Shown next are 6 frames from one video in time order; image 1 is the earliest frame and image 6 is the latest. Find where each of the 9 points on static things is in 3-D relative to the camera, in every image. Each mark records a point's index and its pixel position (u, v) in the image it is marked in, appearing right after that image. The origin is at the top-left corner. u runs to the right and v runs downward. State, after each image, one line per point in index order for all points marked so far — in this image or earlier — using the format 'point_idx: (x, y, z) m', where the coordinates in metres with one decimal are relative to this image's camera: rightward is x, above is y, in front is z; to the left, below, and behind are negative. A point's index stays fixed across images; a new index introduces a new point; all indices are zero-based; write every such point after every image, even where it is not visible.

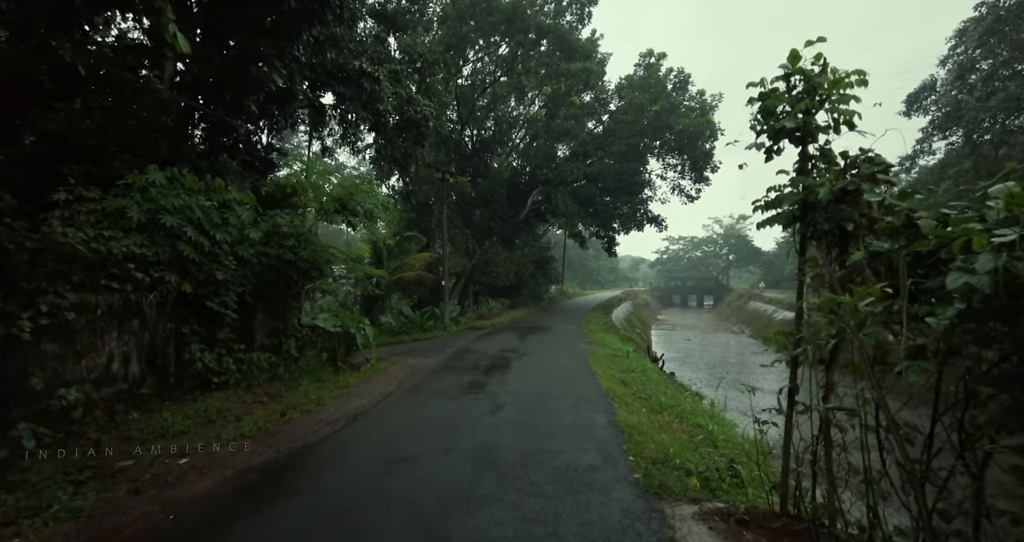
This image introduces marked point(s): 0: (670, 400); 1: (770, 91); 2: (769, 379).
0: (+2.0, -1.6, +5.8) m
1: (+1.4, +1.0, +2.6) m
2: (+10.5, -4.5, +19.5) m
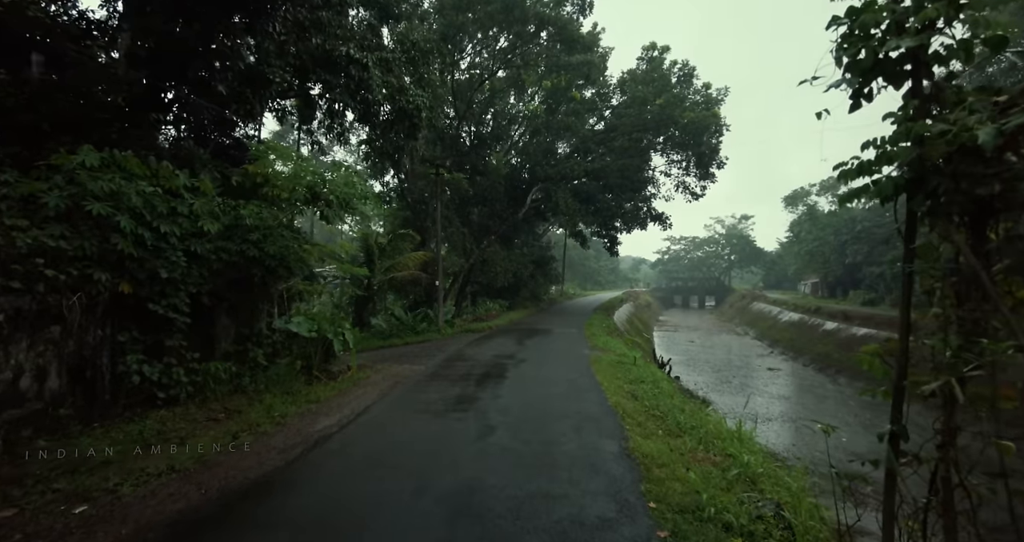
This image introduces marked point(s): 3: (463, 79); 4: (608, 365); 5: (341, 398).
0: (+1.9, -1.6, +5.0) m
1: (+1.3, +1.0, +1.8) m
2: (+10.4, -4.5, +18.7) m
3: (-2.0, +8.1, +20.2) m
4: (+1.7, -1.7, +8.2) m
5: (-2.3, -1.7, +6.2) m
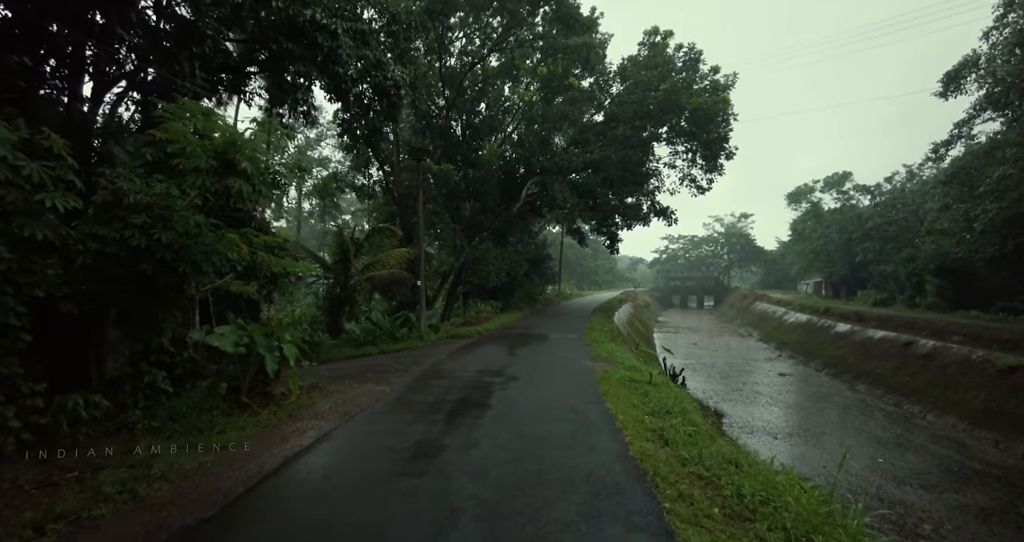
0: (+1.8, -1.5, +3.4) m
1: (+1.2, +1.0, +0.2) m
2: (+10.2, -4.5, +17.2) m
3: (-2.3, +8.1, +18.6) m
4: (+1.5, -1.6, +6.6) m
5: (-2.5, -1.6, +4.5) m
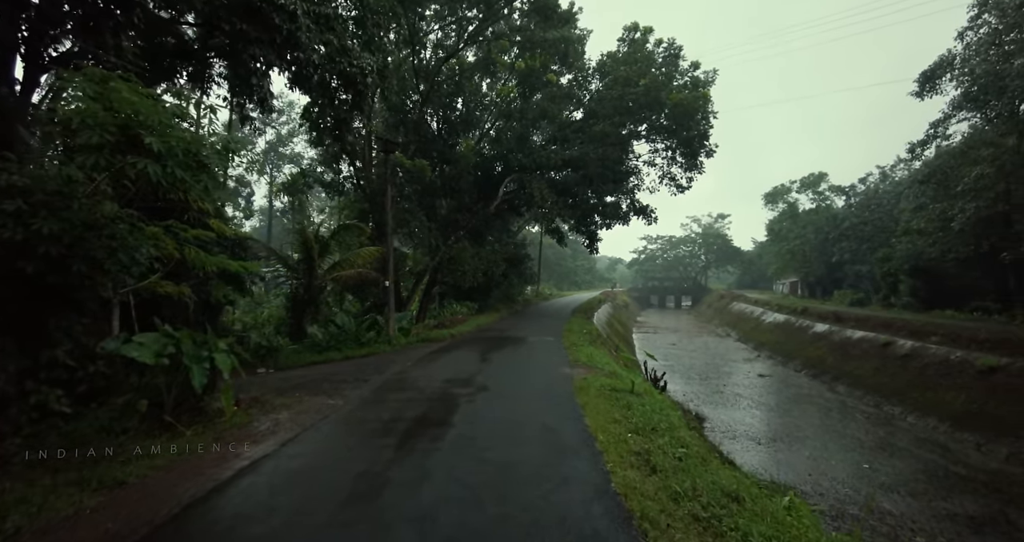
0: (+1.5, -1.5, +2.8) m
1: (+1.1, +1.1, -0.5) m
2: (+9.3, -4.5, +16.9) m
3: (-3.2, +8.1, +17.8) m
4: (+1.1, -1.6, +6.0) m
5: (-2.8, -1.6, +3.8) m
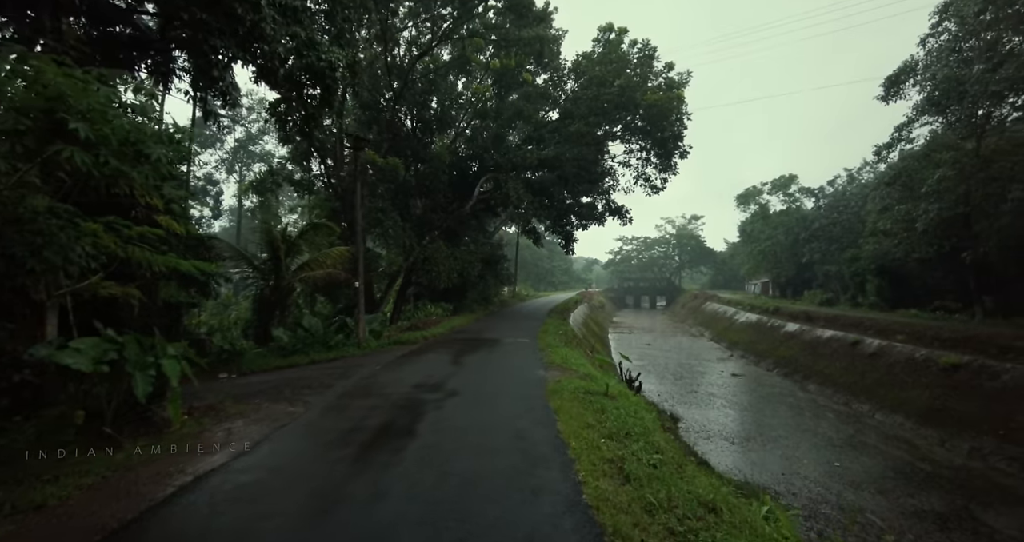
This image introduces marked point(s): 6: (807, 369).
0: (+1.3, -1.5, +2.7) m
1: (+1.0, +1.1, -0.6) m
2: (+8.4, -4.5, +17.1) m
3: (-4.2, +8.1, +17.4) m
4: (+0.7, -1.6, +5.8) m
5: (-3.0, -1.6, +3.4) m
6: (+12.0, -4.0, +18.9) m
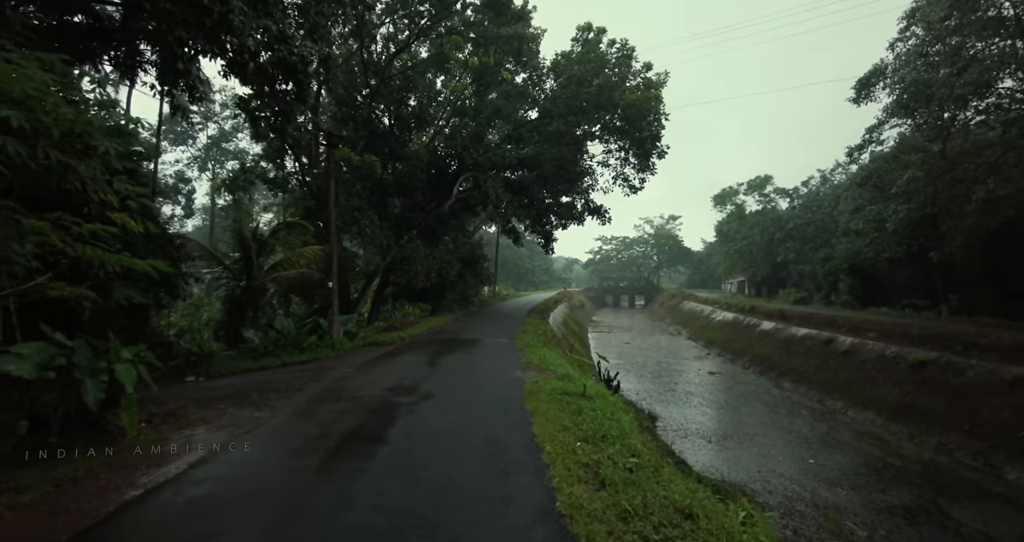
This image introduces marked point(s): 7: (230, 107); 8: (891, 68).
0: (+1.1, -1.5, +2.6) m
1: (+1.0, +1.1, -0.7) m
2: (+7.6, -4.4, +17.3) m
3: (-4.9, +8.1, +17.1) m
4: (+0.4, -1.6, +5.7) m
5: (-3.2, -1.6, +3.1) m
6: (+11.1, -3.9, +19.3) m
7: (-12.0, +7.0, +19.8) m
8: (+13.5, +7.3, +16.7) m
